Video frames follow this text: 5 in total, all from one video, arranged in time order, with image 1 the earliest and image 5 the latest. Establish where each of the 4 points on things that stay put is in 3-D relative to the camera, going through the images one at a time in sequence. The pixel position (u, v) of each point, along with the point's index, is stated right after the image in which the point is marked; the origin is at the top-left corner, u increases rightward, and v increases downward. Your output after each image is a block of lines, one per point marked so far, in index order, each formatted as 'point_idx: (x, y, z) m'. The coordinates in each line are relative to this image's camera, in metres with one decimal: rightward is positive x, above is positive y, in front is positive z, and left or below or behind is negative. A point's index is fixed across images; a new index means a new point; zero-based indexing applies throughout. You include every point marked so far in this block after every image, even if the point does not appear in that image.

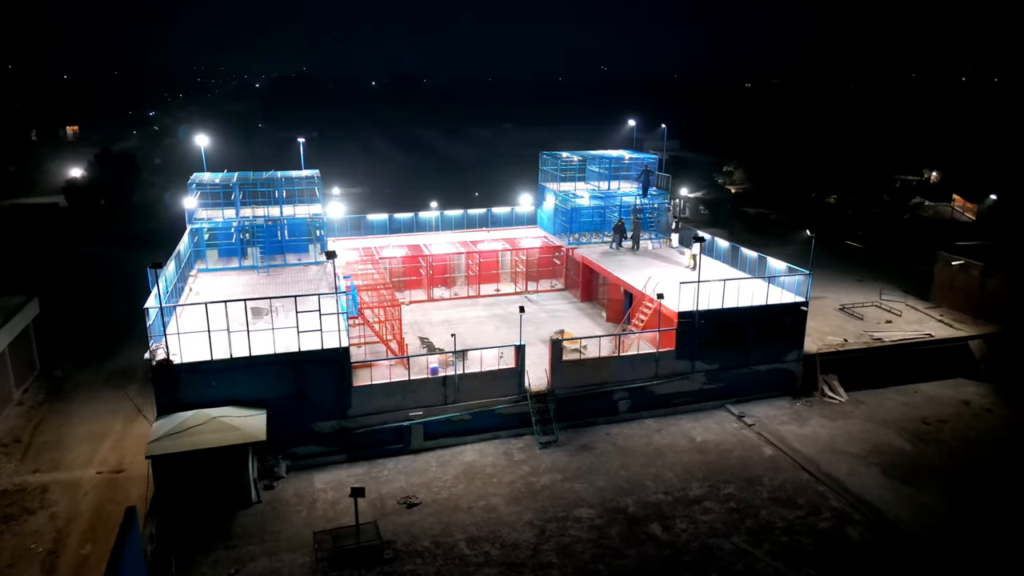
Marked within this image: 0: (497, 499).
0: (-0.4, -5.6, +19.4) m
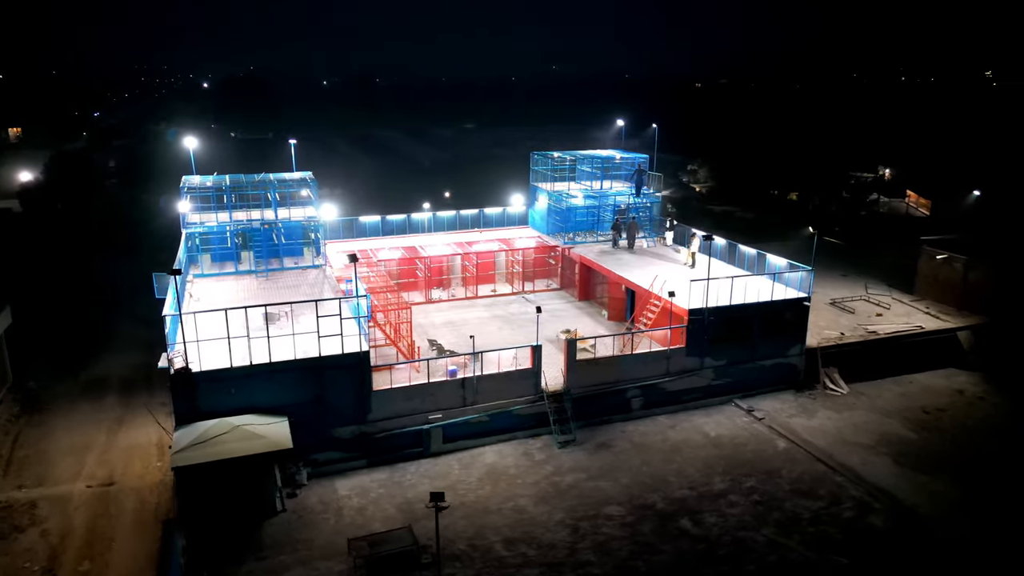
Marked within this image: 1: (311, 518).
0: (+0.4, -5.7, +19.4) m
1: (-5.1, -5.9, +18.7) m
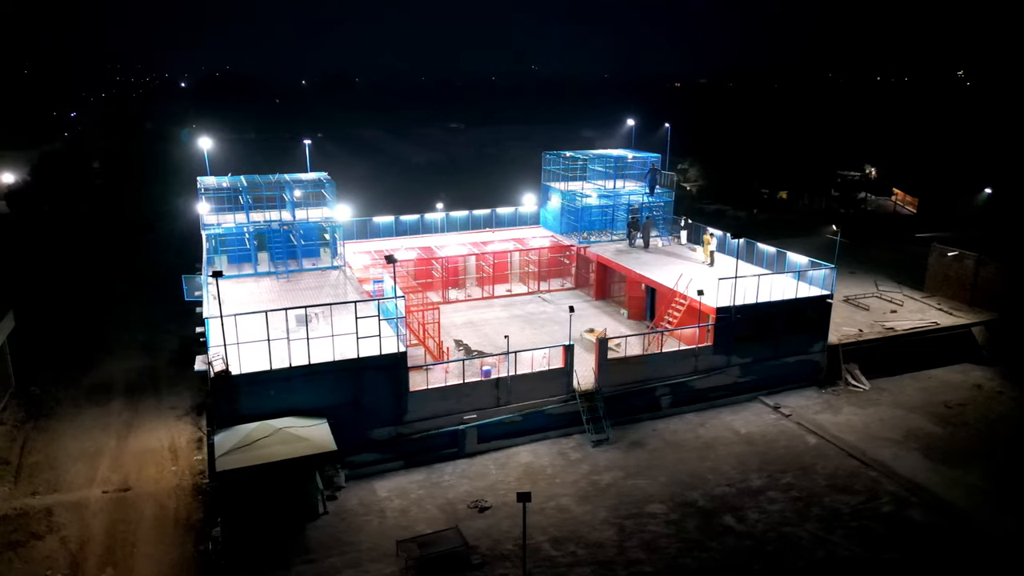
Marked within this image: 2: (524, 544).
0: (+1.5, -5.6, +19.4) m
1: (-4.0, -5.9, +18.6) m
2: (+0.3, -6.2, +17.6) m
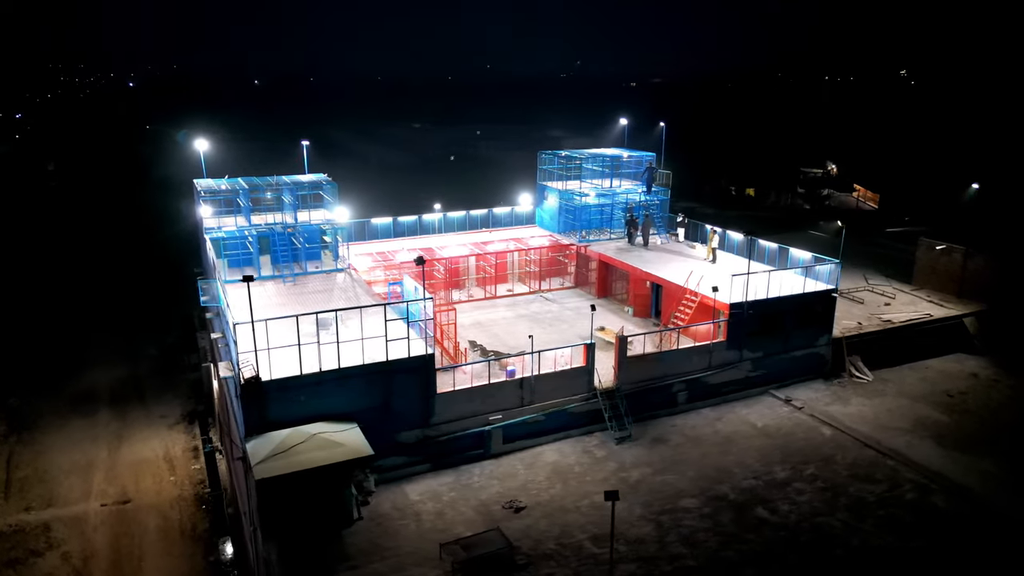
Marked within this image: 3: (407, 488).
0: (+2.3, -5.6, +19.5) m
1: (-3.1, -6.0, +18.4) m
2: (+1.3, -6.2, +17.6) m
3: (-2.9, -5.5, +20.0) m
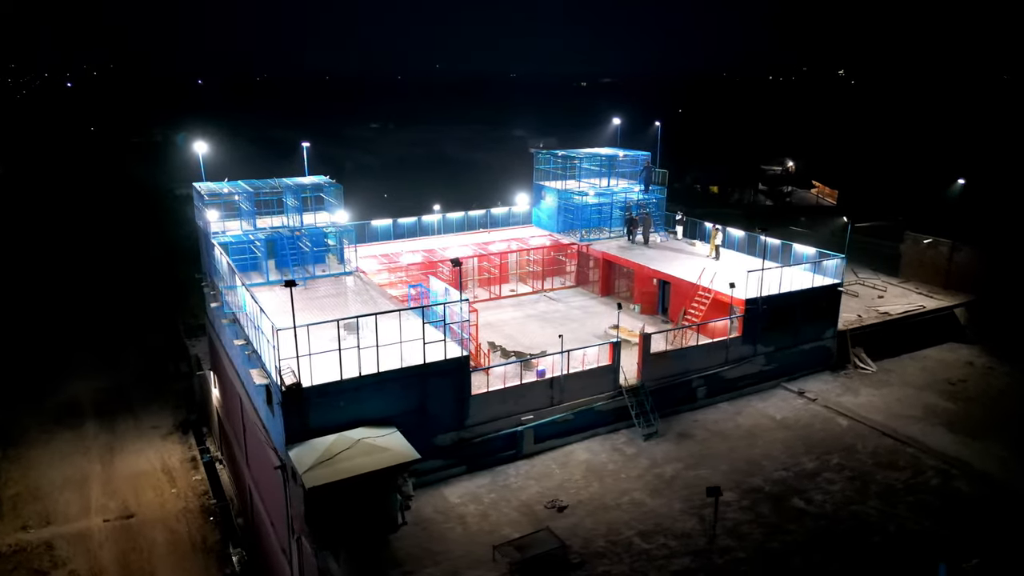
0: (+3.4, -5.6, +19.7) m
1: (-1.9, -6.0, +18.2) m
2: (+2.5, -6.1, +17.8) m
3: (-1.8, -5.5, +19.8) m
